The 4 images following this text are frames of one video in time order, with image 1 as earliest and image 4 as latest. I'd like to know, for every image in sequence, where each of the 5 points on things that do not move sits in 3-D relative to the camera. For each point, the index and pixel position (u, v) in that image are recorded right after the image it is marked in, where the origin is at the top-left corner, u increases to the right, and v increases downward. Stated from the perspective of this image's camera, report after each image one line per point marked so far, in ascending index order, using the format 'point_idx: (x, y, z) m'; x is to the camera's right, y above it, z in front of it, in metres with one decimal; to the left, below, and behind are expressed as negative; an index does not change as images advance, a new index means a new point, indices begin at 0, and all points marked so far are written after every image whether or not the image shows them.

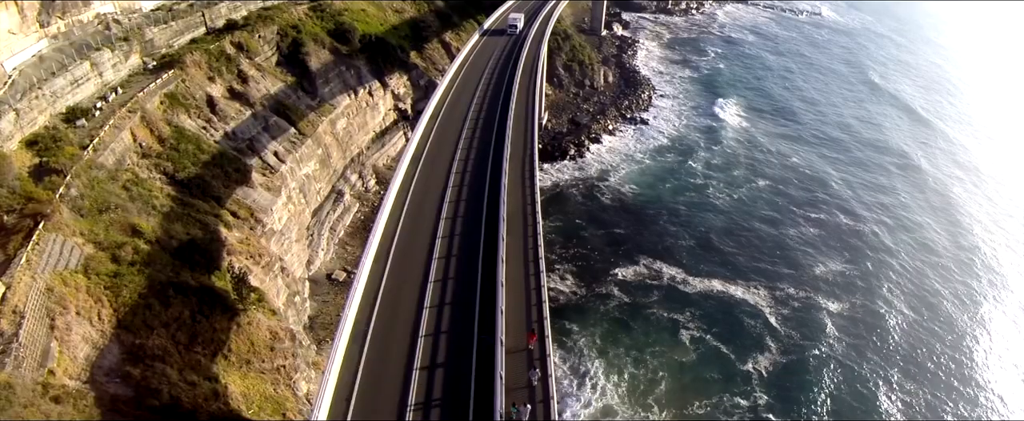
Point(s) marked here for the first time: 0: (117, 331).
0: (-14.1, -4.4, +19.9) m
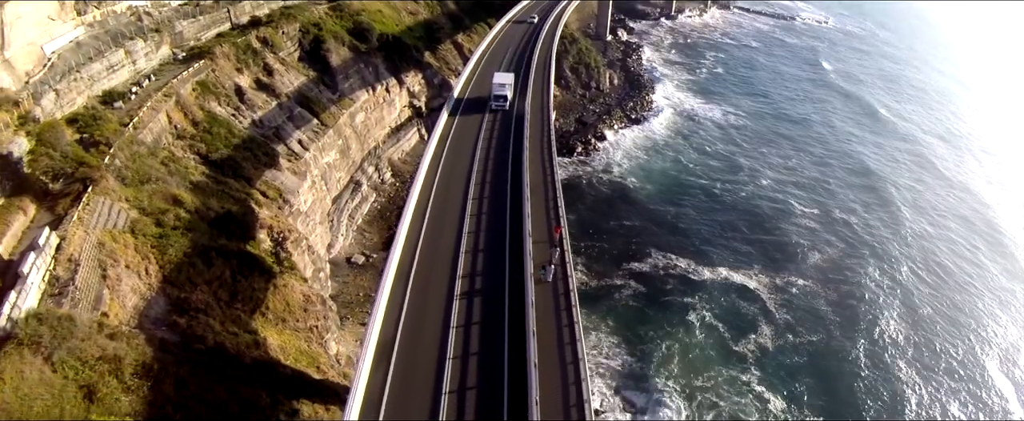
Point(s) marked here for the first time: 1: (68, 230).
0: (-13.1, -2.8, +20.8) m
1: (-15.6, -0.7, +19.5) m
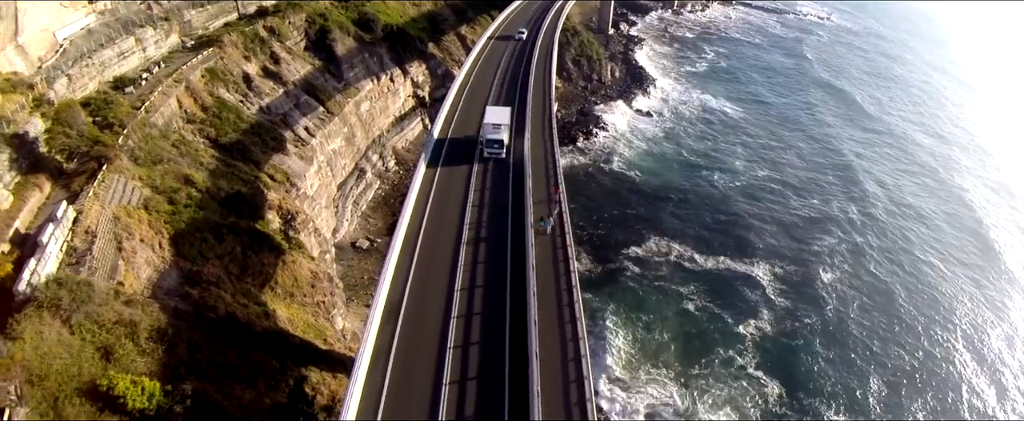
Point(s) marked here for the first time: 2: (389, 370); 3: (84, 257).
0: (-13.1, -1.9, +21.4) m
1: (-15.5, +0.3, +20.1) m
2: (-4.3, -5.8, +19.2) m
3: (-14.3, -1.6, +18.4) m
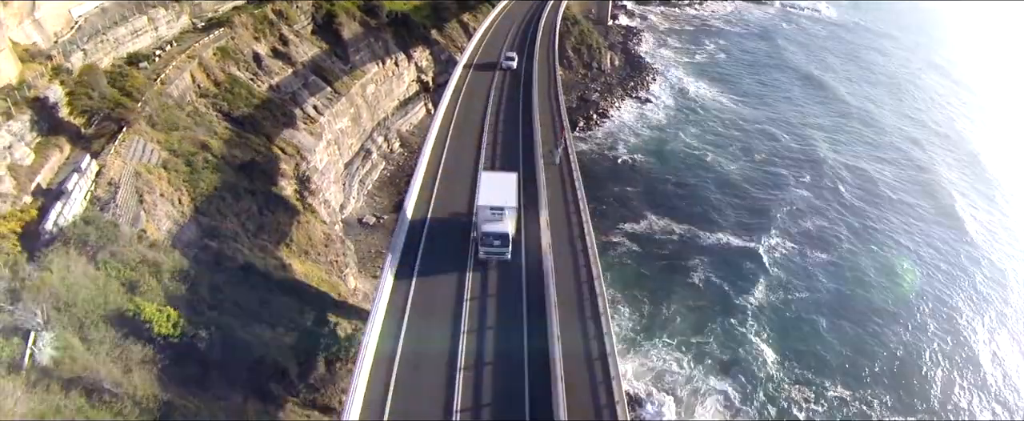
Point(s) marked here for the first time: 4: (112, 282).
0: (-12.7, -0.1, +22.0) m
1: (-15.2, +2.0, +20.7) m
2: (-3.9, -4.1, +19.7) m
3: (-13.9, +0.2, +19.0) m
4: (-12.1, -2.2, +16.9) m
